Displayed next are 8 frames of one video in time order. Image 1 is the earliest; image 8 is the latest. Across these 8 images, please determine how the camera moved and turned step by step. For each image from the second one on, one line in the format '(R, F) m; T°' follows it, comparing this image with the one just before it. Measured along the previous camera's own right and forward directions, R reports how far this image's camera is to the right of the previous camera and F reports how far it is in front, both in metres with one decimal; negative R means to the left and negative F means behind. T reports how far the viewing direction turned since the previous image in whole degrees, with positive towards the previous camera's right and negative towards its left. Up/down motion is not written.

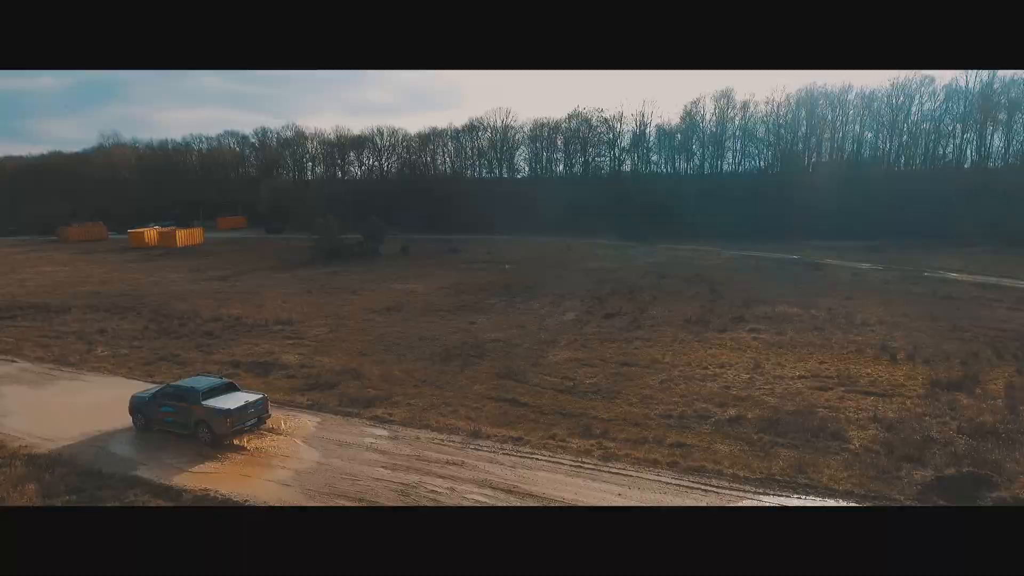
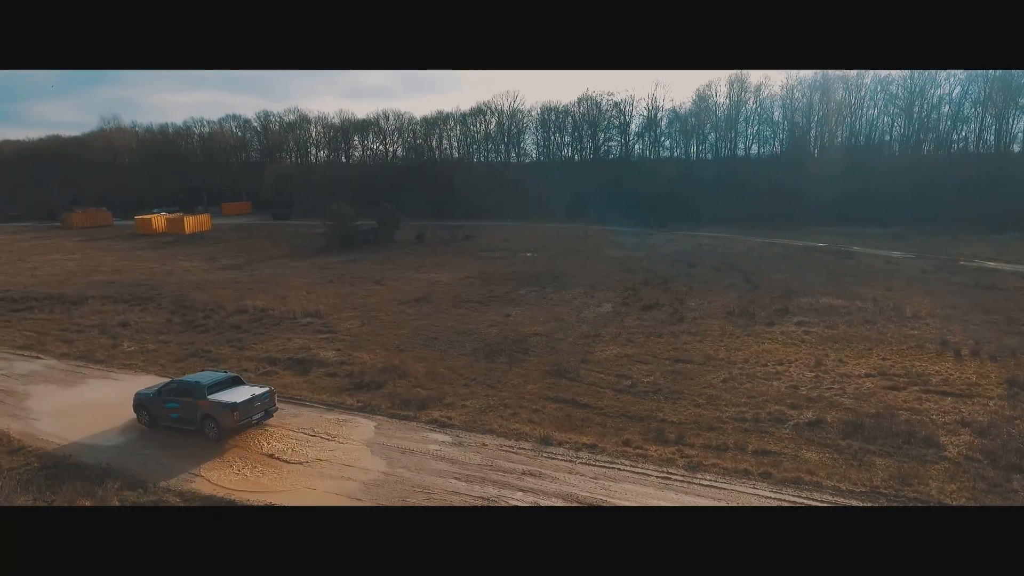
(-1.5, +0.8) m; 0°
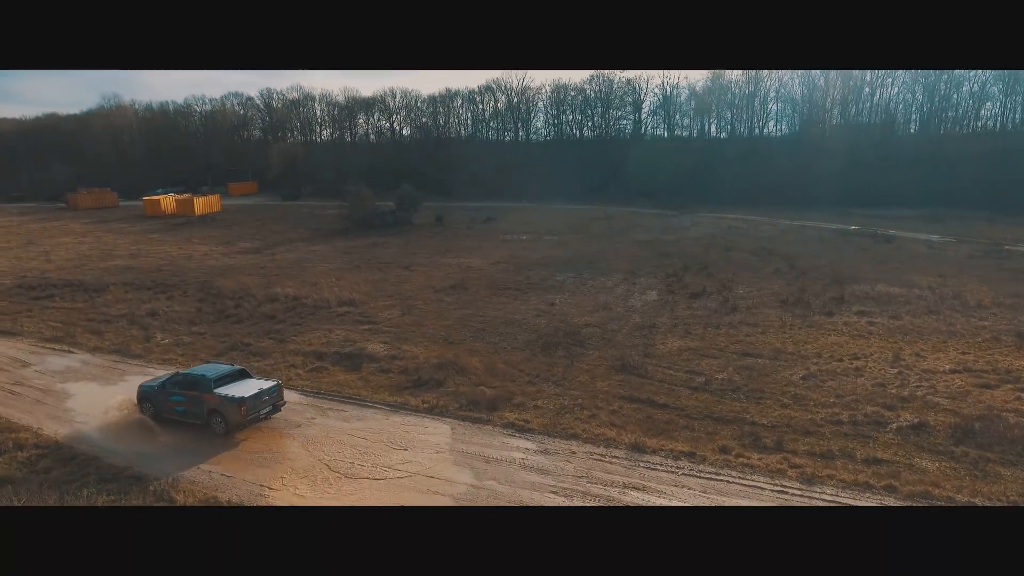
(-1.7, +1.0) m; 0°
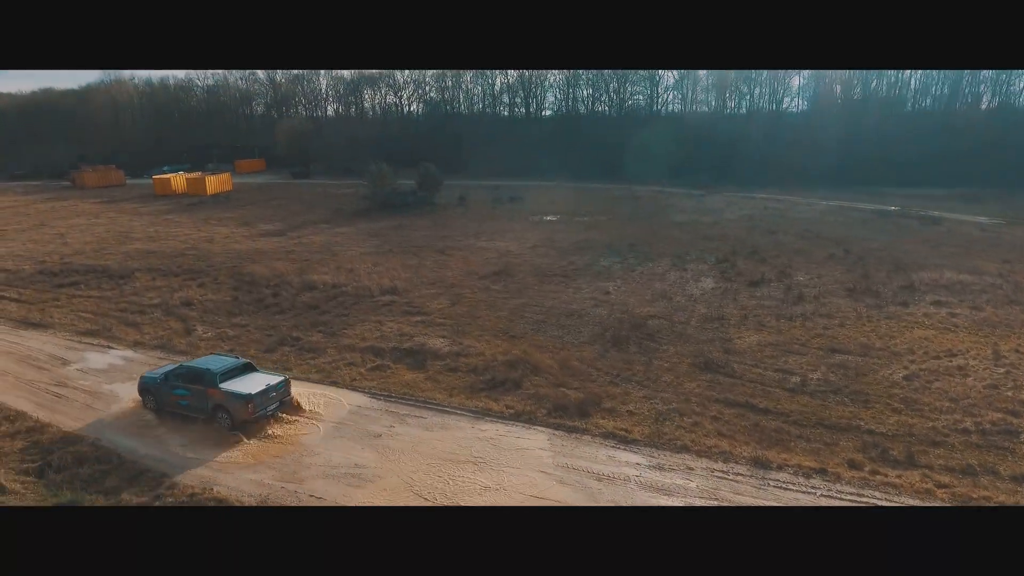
(-1.9, +1.1) m; 0°
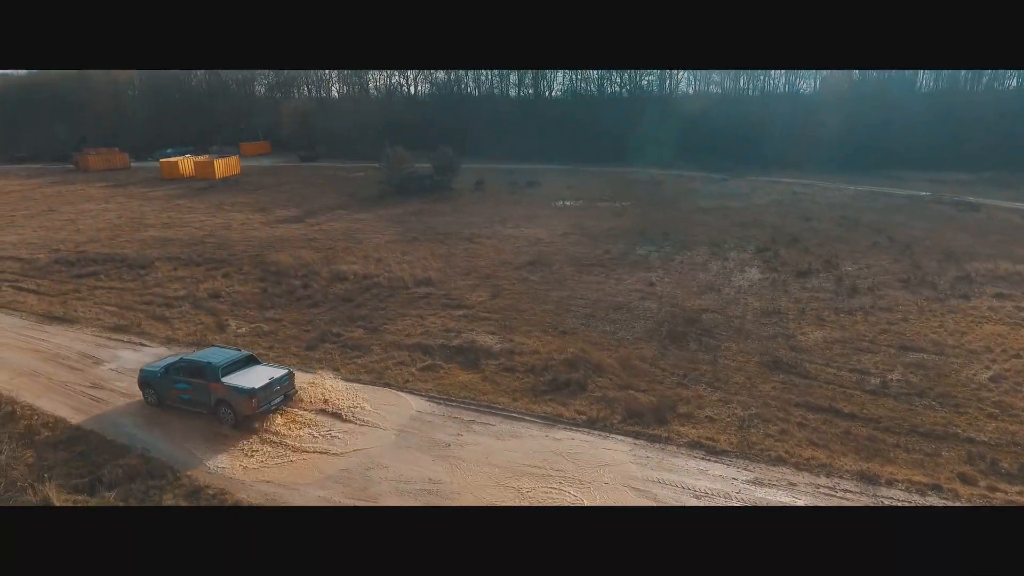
(-1.4, +0.8) m; 0°
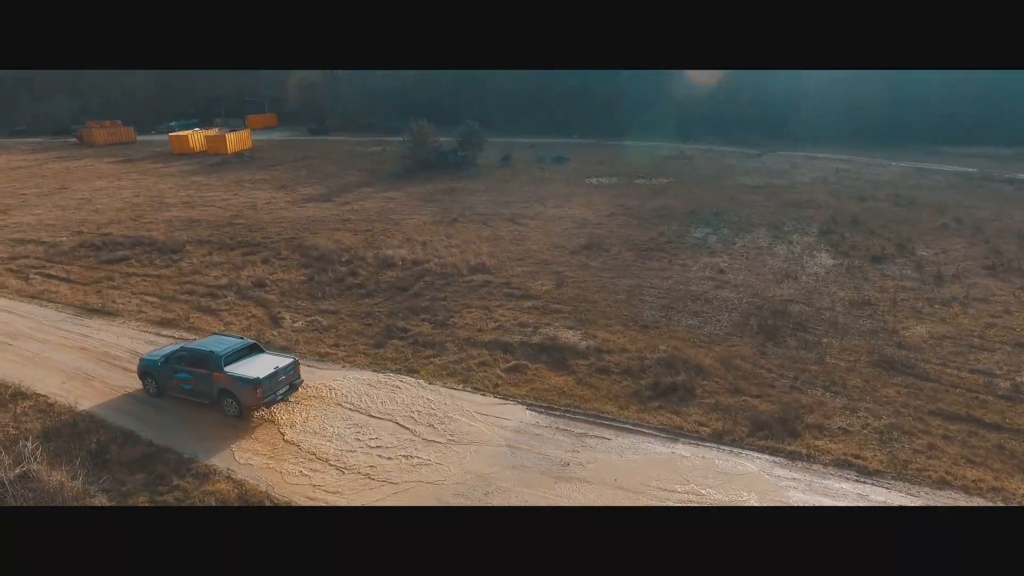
(-2.0, +1.2) m; 0°
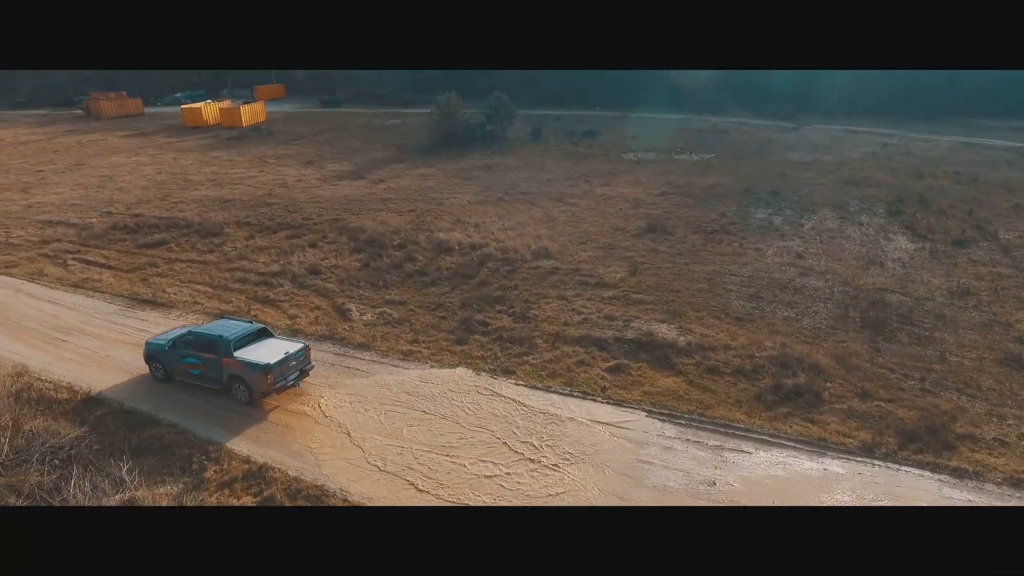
(-2.0, +1.0) m; 0°
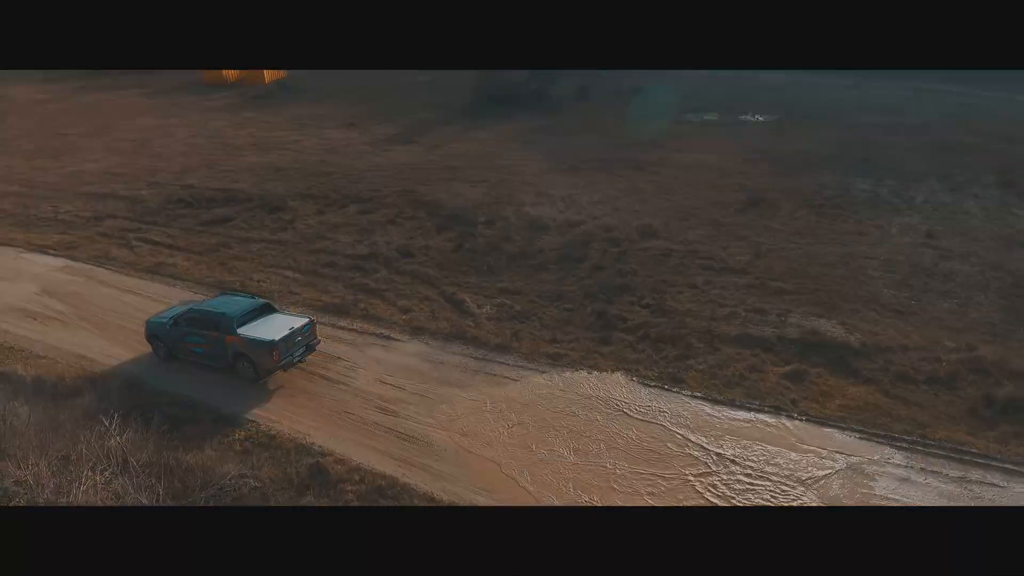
(-3.0, +1.4) m; 0°
